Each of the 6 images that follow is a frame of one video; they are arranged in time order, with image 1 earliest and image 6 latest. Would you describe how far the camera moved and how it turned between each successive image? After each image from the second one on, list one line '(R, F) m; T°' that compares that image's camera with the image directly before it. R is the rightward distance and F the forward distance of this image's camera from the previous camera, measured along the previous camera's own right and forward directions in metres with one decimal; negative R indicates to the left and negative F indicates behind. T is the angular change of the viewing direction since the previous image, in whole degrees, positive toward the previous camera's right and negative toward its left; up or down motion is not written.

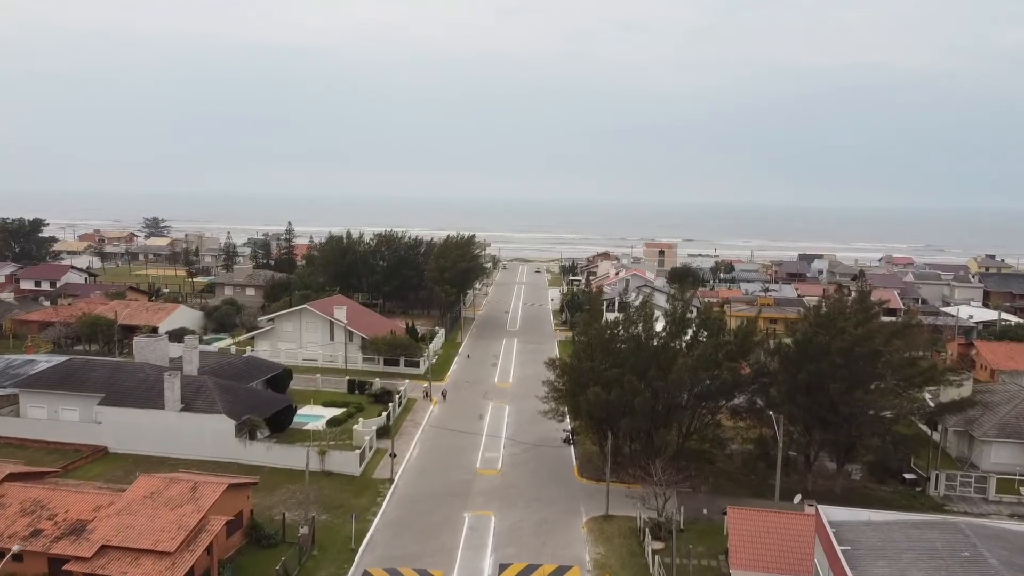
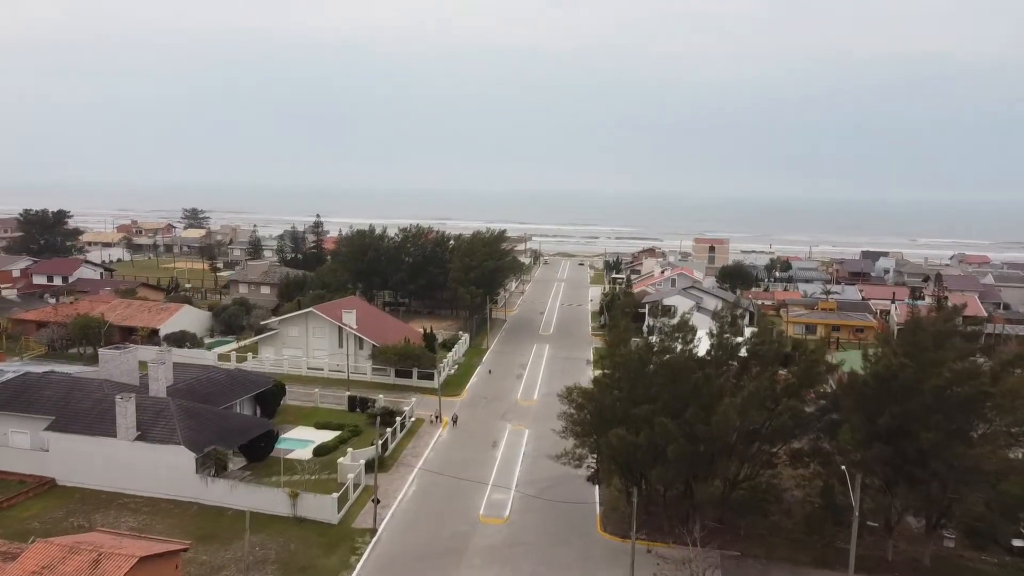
(+1.3, +5.6) m; -3°
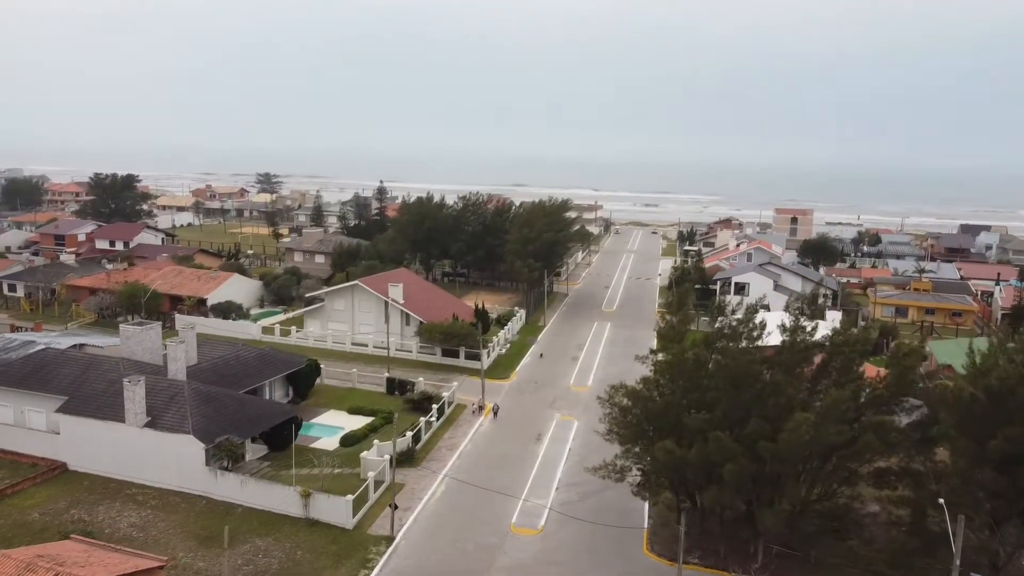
(+1.1, +3.4) m; -5°
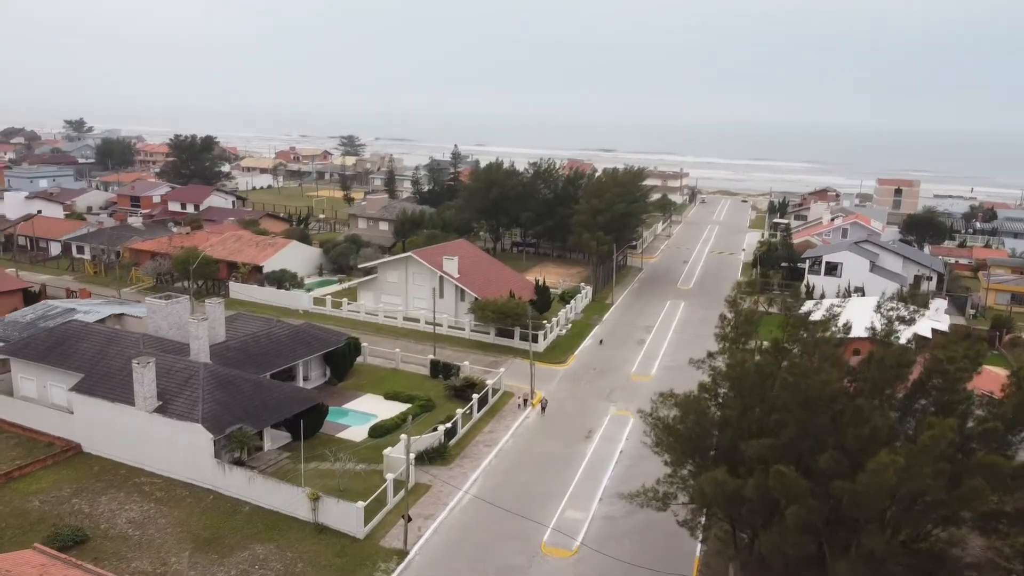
(+1.3, +3.3) m; -6°
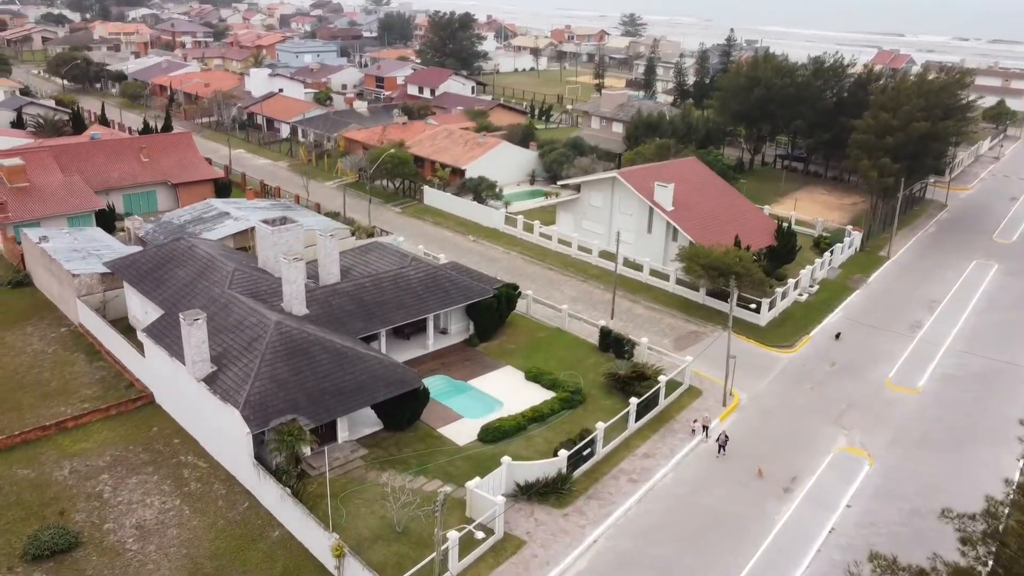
(+2.3, +8.9) m; -19°
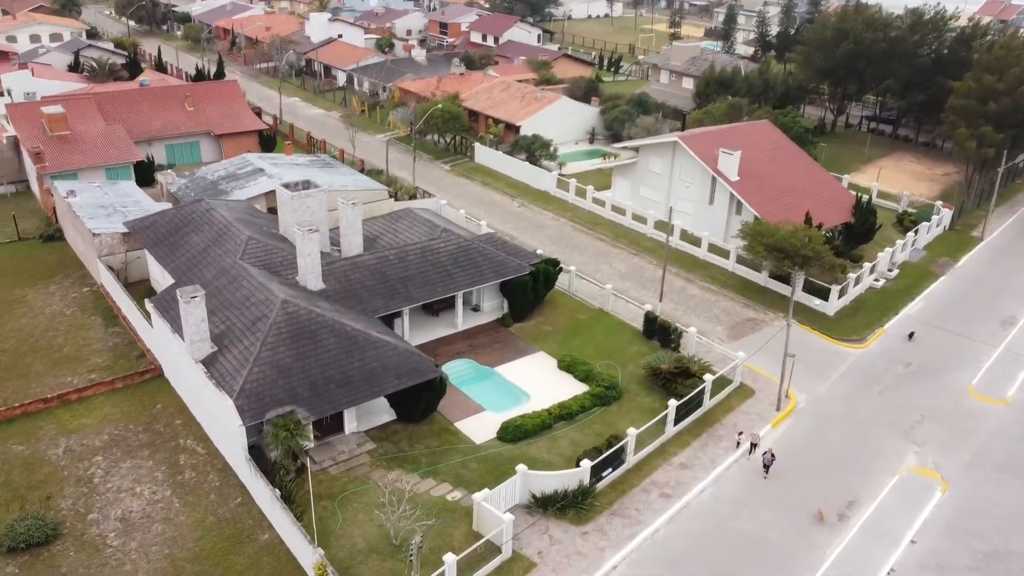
(+0.9, +2.2) m; -5°
